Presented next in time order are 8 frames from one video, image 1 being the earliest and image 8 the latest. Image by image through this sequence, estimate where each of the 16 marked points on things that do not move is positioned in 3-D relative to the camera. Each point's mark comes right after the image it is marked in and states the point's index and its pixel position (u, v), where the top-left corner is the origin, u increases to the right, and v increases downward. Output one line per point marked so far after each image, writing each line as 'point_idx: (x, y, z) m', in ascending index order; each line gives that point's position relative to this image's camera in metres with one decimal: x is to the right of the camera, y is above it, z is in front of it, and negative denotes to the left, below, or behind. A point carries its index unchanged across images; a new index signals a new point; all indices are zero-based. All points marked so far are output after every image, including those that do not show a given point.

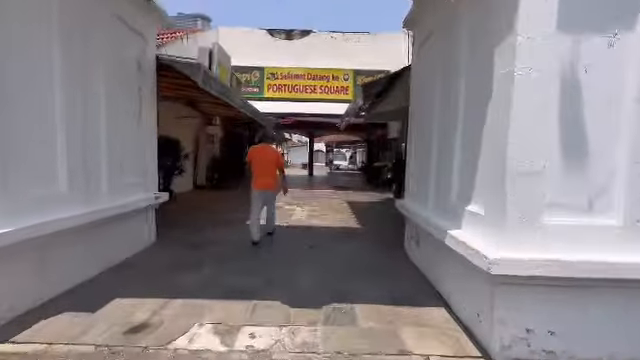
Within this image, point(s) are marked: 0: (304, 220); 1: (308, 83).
0: (-0.6, -1.3, +9.9) m
1: (-0.8, +6.2, +18.9) m
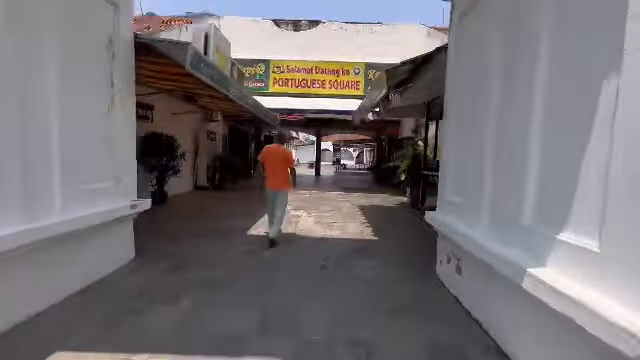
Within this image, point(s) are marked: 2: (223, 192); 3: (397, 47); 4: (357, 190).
0: (-0.3, -1.4, +8.7) m
1: (-0.2, +6.2, +17.7) m
2: (-4.9, -0.6, +14.9) m
3: (+4.7, +8.0, +17.8) m
4: (+2.3, -0.6, +18.5) m
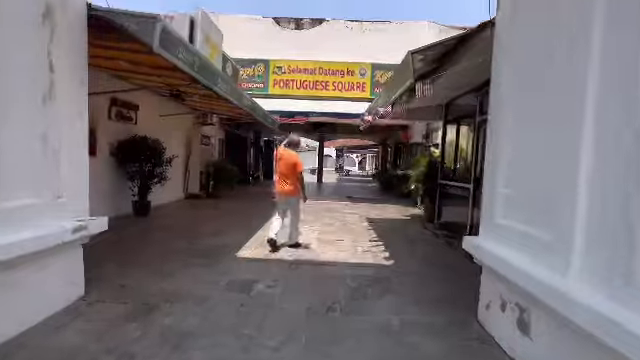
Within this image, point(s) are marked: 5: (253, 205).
0: (-0.2, -1.7, +7.4) m
1: (0.0, +5.7, +16.6) m
2: (-4.8, -1.0, +13.6) m
3: (+4.9, +7.5, +16.7) m
4: (+2.4, -1.1, +17.2) m
5: (-3.0, -1.1, +13.1) m
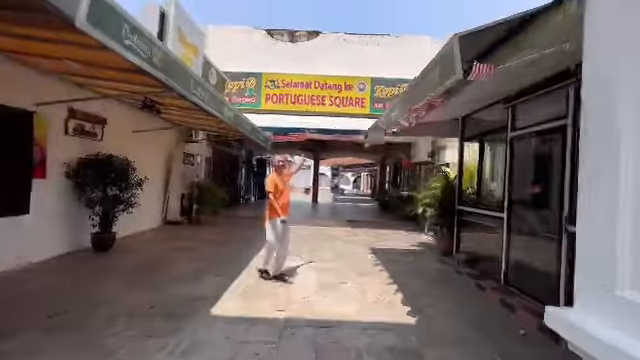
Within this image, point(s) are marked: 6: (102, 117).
0: (-0.2, -2.3, +5.8) m
1: (-0.2, +4.6, +15.4) m
2: (-4.9, -2.0, +12.0) m
3: (+4.7, +6.3, +15.8) m
4: (+2.2, -2.3, +15.8) m
5: (-3.1, -2.1, +11.5) m
6: (-6.2, +1.8, +8.4) m
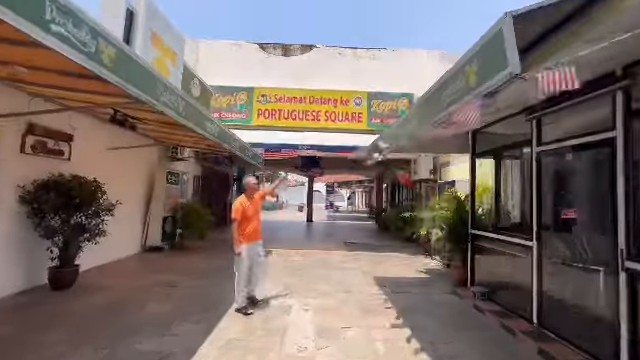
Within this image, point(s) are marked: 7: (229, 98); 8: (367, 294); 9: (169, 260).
0: (-0.2, -2.7, +4.8) m
1: (-0.5, +3.6, +14.7) m
2: (-5.1, -2.8, +10.8) m
3: (+4.4, +5.4, +15.3) m
4: (+2.0, -3.2, +14.7) m
5: (-3.2, -2.8, +10.3) m
6: (-6.3, +1.2, +7.4) m
7: (-4.5, +4.1, +14.7) m
8: (+1.2, -2.8, +7.2) m
9: (-5.2, -2.7, +10.1) m
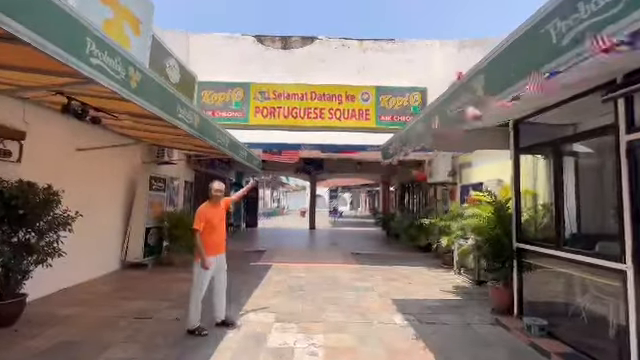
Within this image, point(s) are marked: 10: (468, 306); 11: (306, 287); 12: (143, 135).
0: (0.0, -2.7, +3.3) m
1: (-0.4, +3.4, +13.3) m
2: (-4.9, -2.9, +9.3) m
3: (+4.5, +5.3, +13.9) m
4: (+2.3, -3.4, +13.2) m
5: (-3.0, -3.0, +8.9) m
6: (-6.1, +1.0, +6.0) m
7: (-4.4, +3.8, +13.4) m
8: (+1.4, -2.9, +5.7) m
9: (-5.0, -2.9, +8.6) m
10: (+3.5, -2.9, +6.9) m
11: (-0.4, -3.0, +8.2) m
12: (-4.7, +1.2, +7.9) m
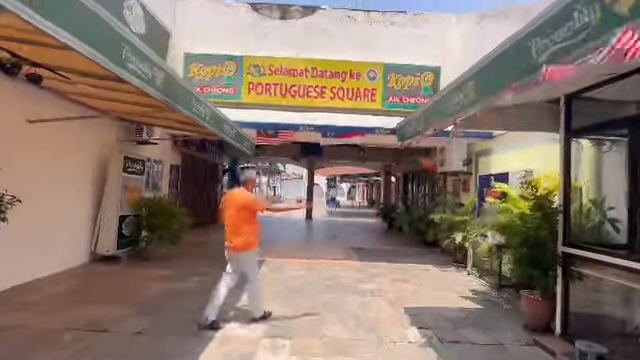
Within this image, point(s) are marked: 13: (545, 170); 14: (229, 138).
0: (0.0, -2.5, +2.1) m
1: (-0.3, +4.0, +12.0) m
2: (-4.9, -2.4, +8.2) m
3: (+4.6, +5.7, +12.5) m
4: (+2.2, -2.9, +12.1) m
5: (-3.0, -2.5, +7.7) m
6: (-6.1, +1.4, +4.6) m
7: (-4.3, +4.5, +11.9) m
8: (+1.3, -2.6, +4.6) m
9: (-5.0, -2.4, +7.4) m
10: (+3.4, -2.7, +5.8) m
11: (-0.4, -2.6, +7.0) m
12: (-4.6, +1.7, +6.5) m
13: (+5.5, +0.2, +7.2) m
14: (-2.5, +1.1, +8.5) m
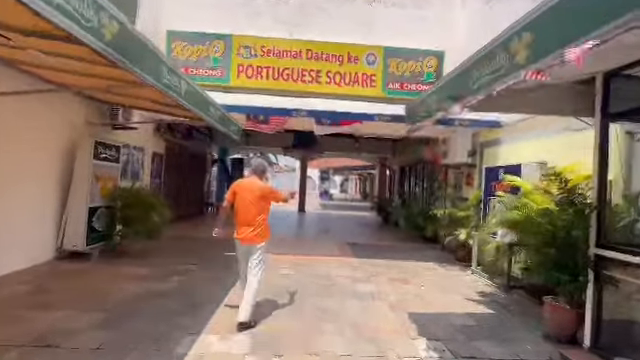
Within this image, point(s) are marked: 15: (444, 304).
0: (0.0, -2.4, +1.4) m
1: (-0.5, +4.3, +11.1) m
2: (-5.1, -2.1, +7.3) m
3: (+4.4, +6.0, +11.7) m
4: (+1.9, -2.6, +11.5) m
5: (-3.2, -2.2, +6.9) m
6: (-6.1, +1.7, +3.7) m
7: (-4.5, +4.9, +10.9) m
8: (+1.3, -2.5, +3.9) m
9: (-5.1, -2.1, +6.6) m
10: (+3.3, -2.5, +5.1) m
11: (-0.6, -2.4, +6.3) m
12: (-4.7, +1.9, +5.6) m
13: (+5.4, +0.4, +6.5) m
14: (-2.7, +1.4, +7.6) m
15: (+2.5, -2.5, +6.1) m
